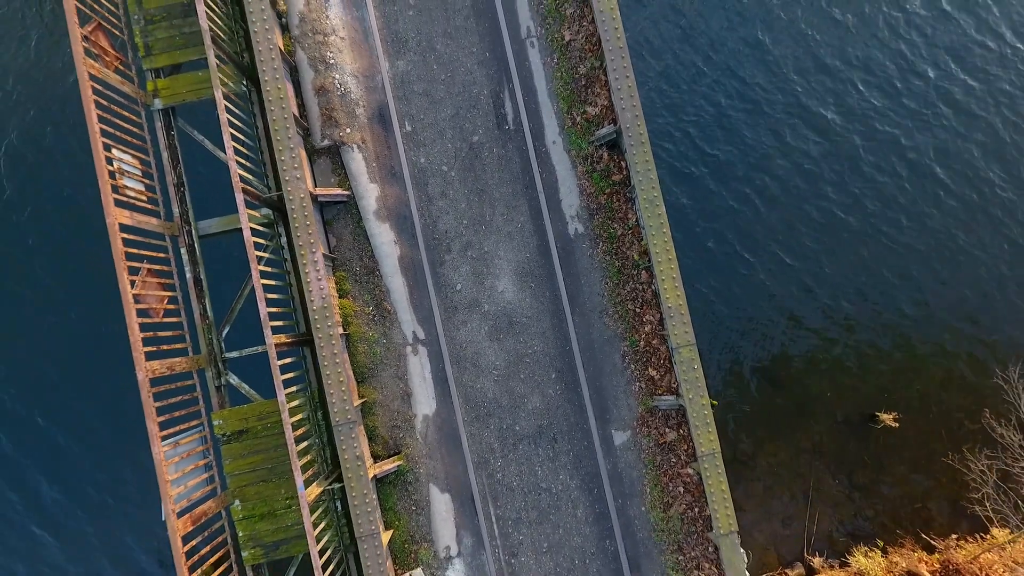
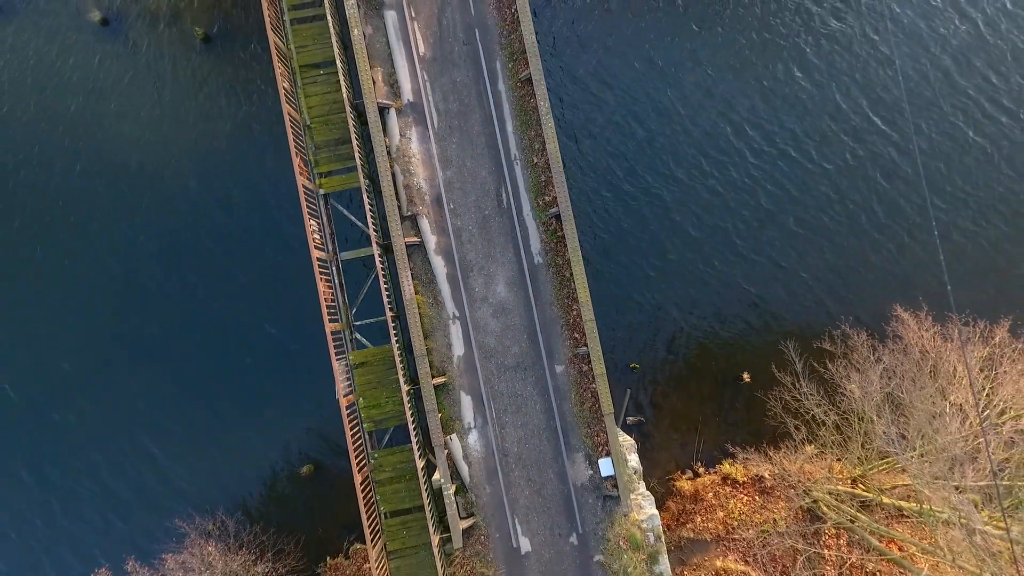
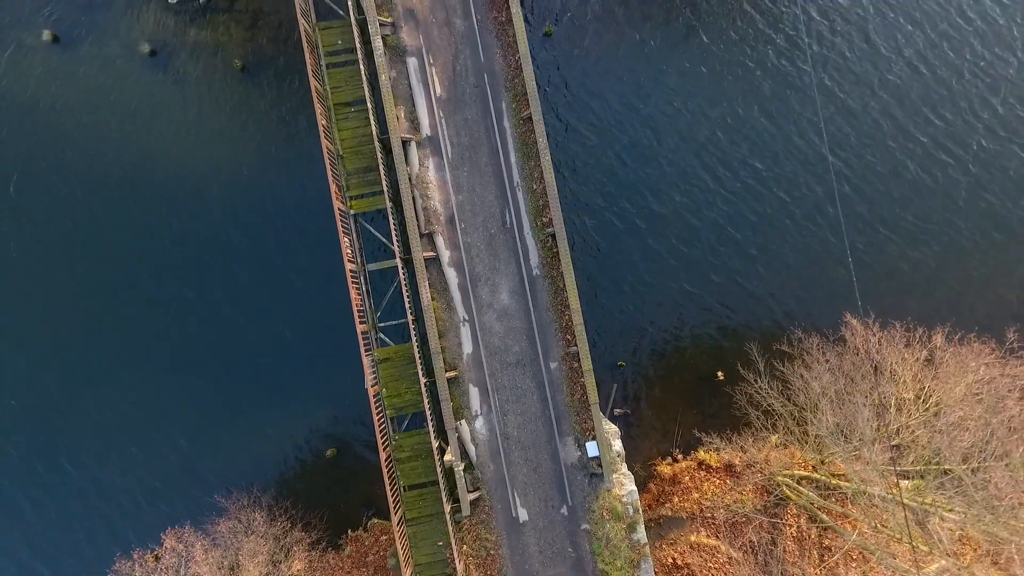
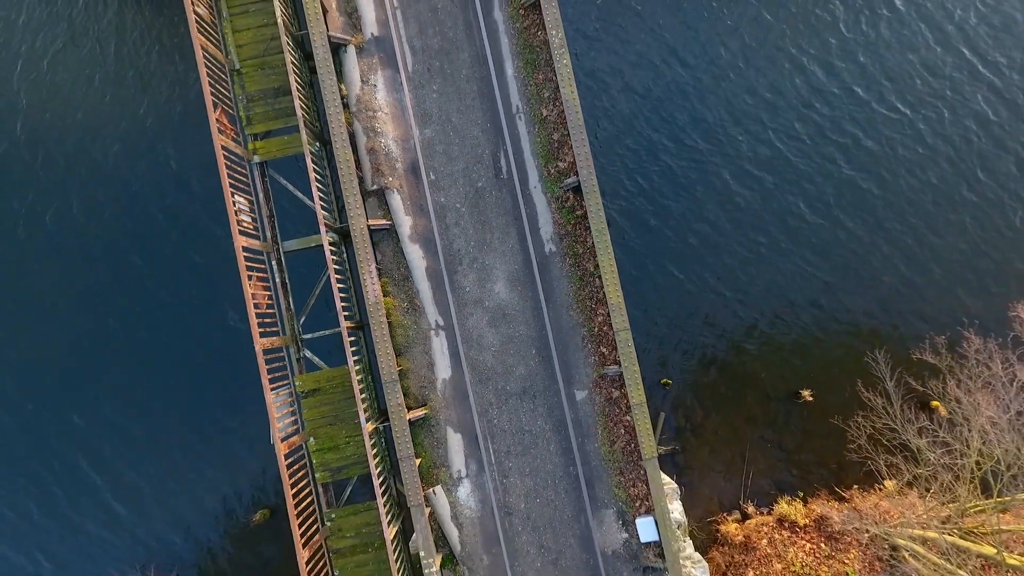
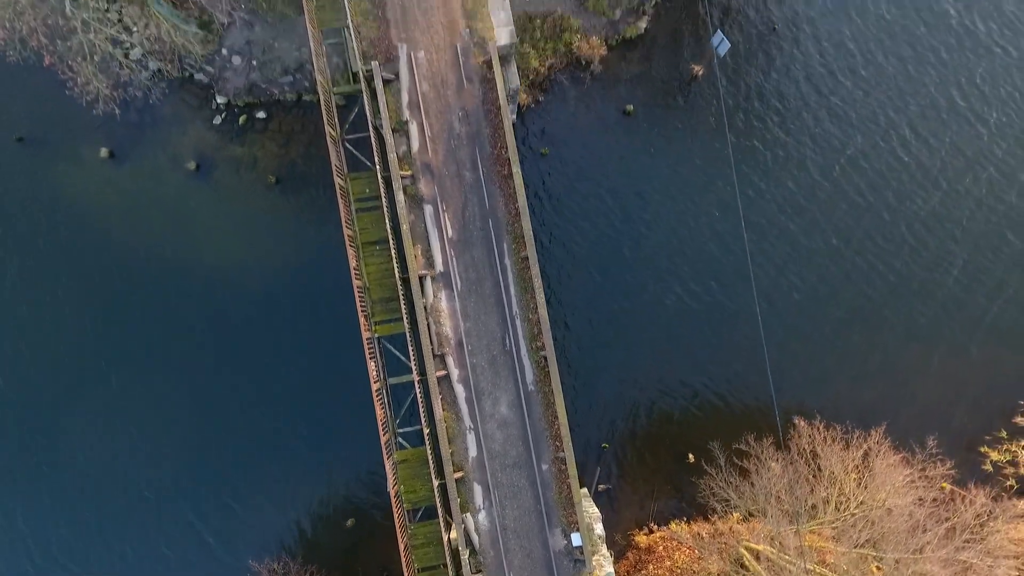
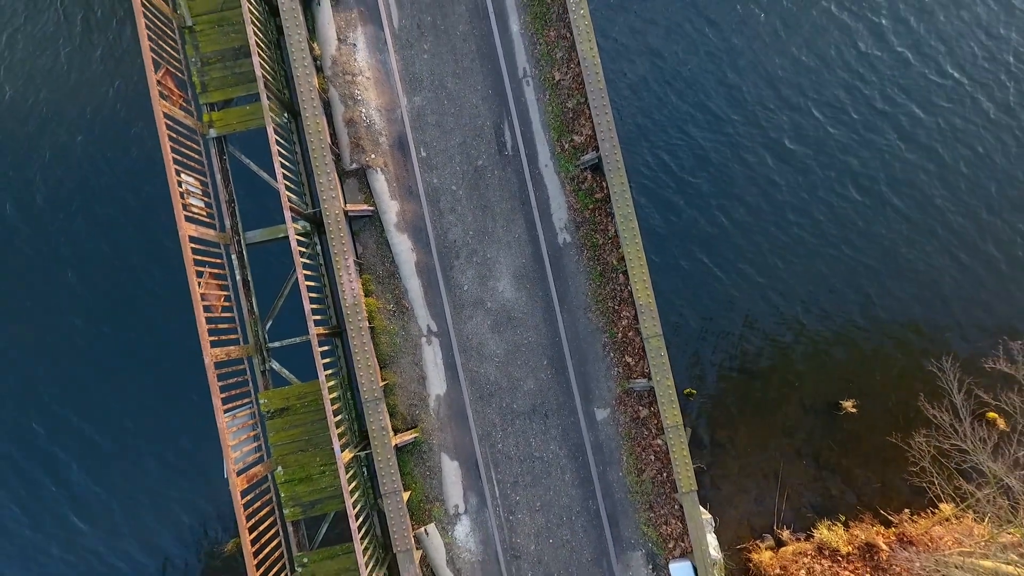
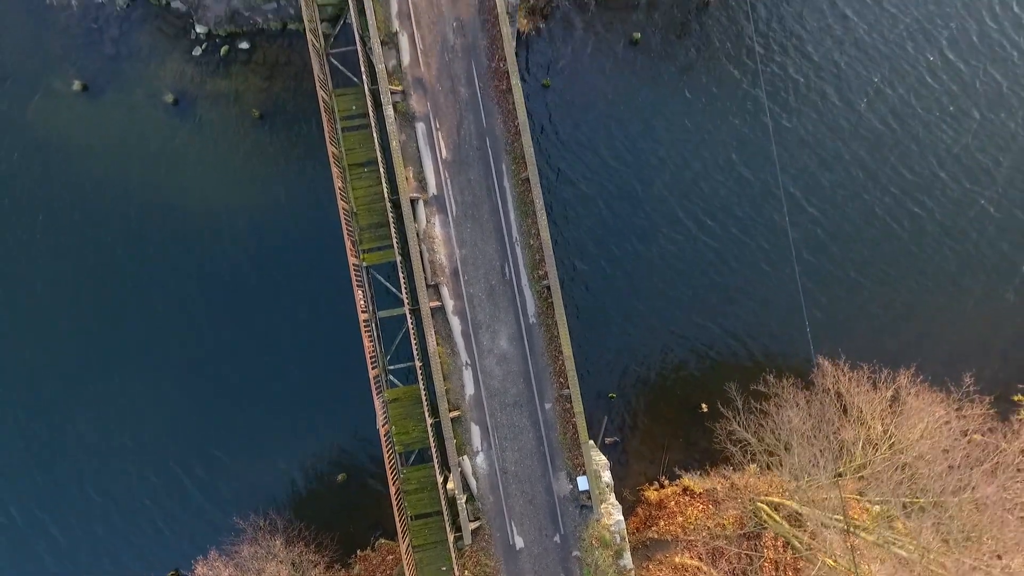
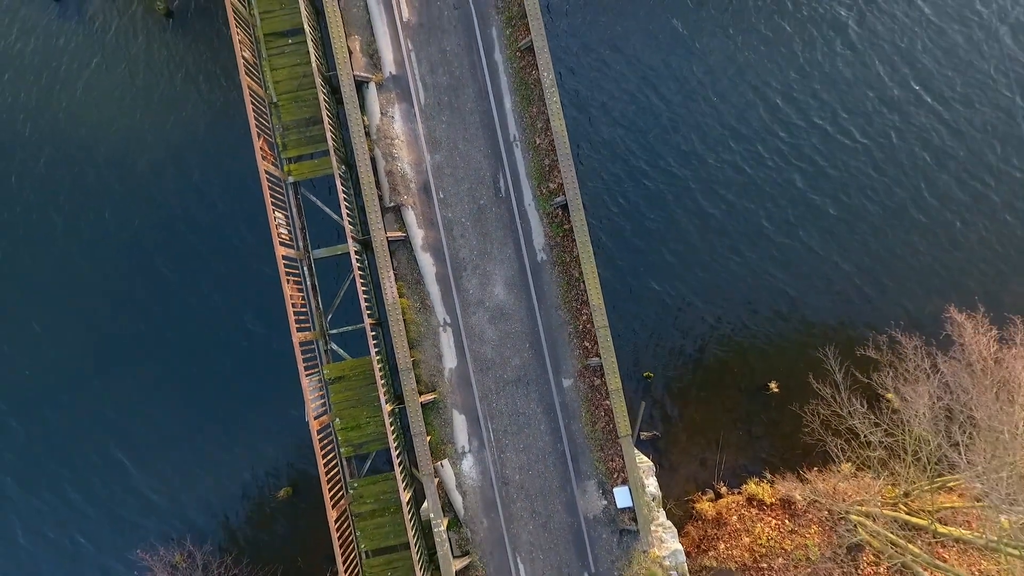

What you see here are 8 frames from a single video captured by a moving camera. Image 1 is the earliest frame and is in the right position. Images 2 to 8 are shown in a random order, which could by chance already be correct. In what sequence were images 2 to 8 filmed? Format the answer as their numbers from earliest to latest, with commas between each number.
6, 4, 8, 2, 3, 7, 5
